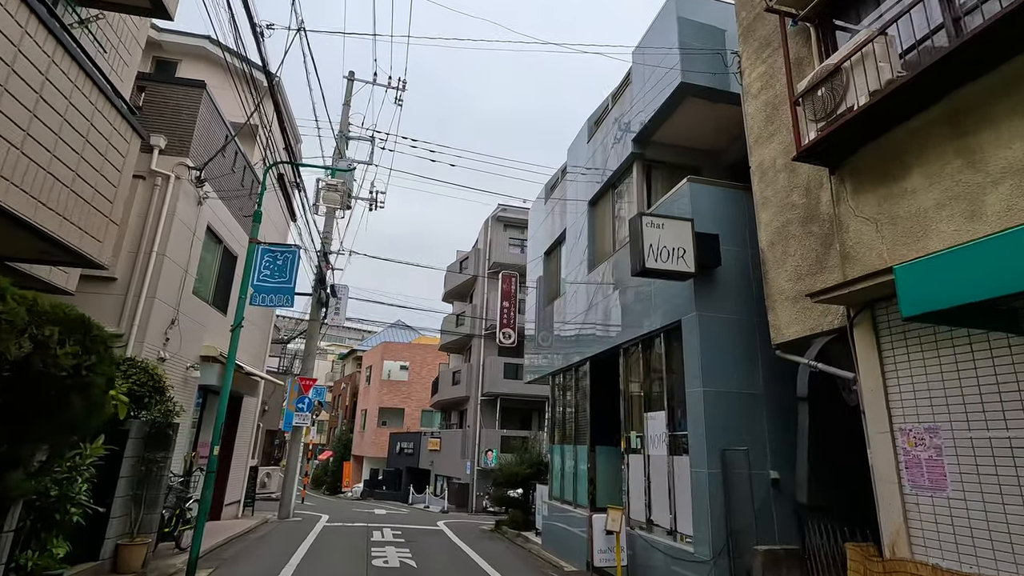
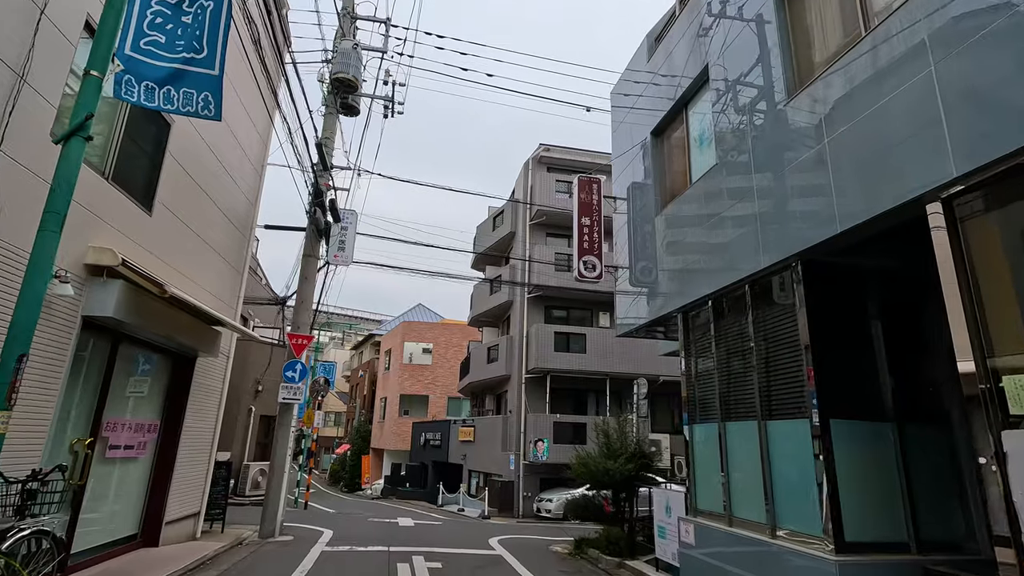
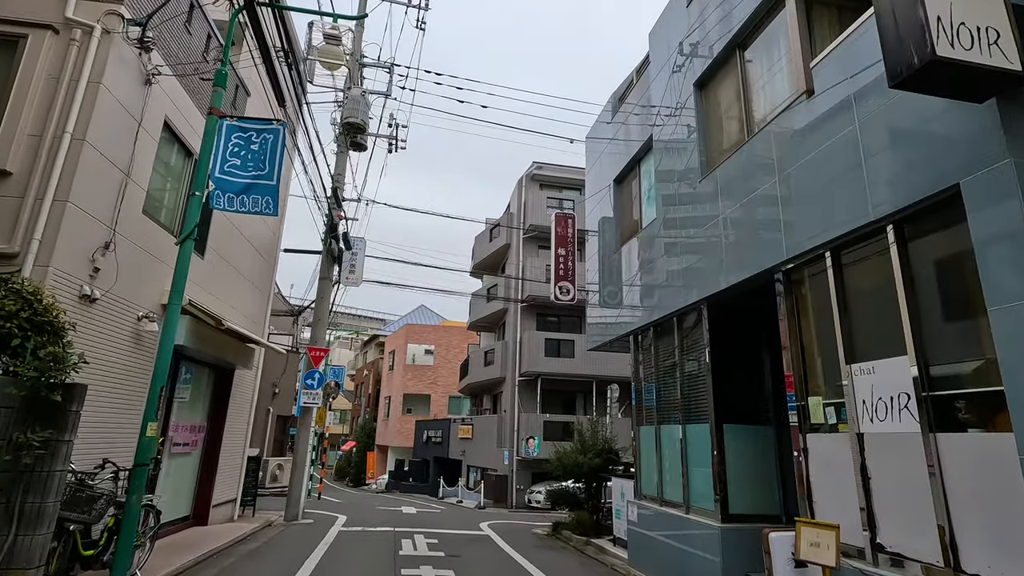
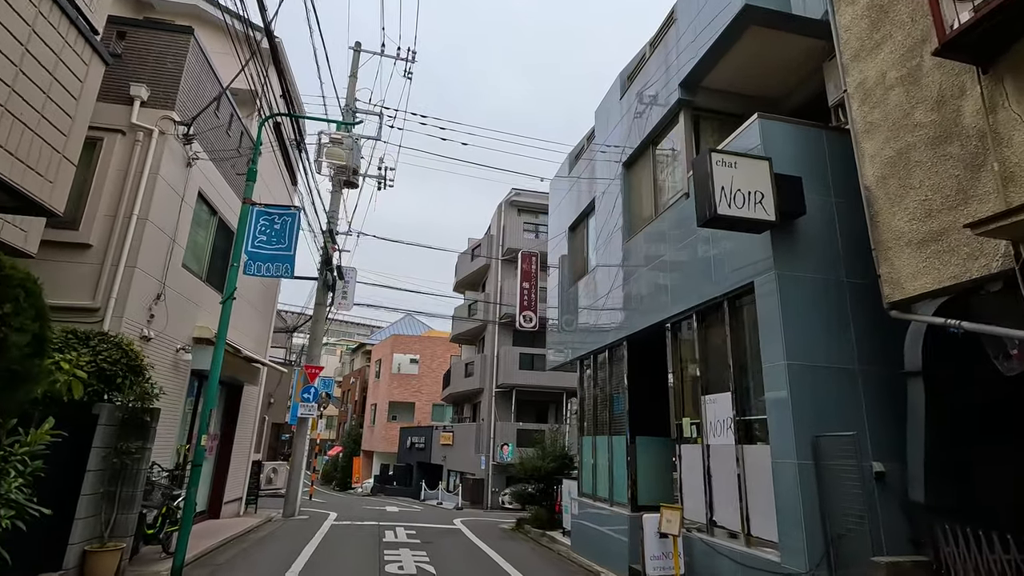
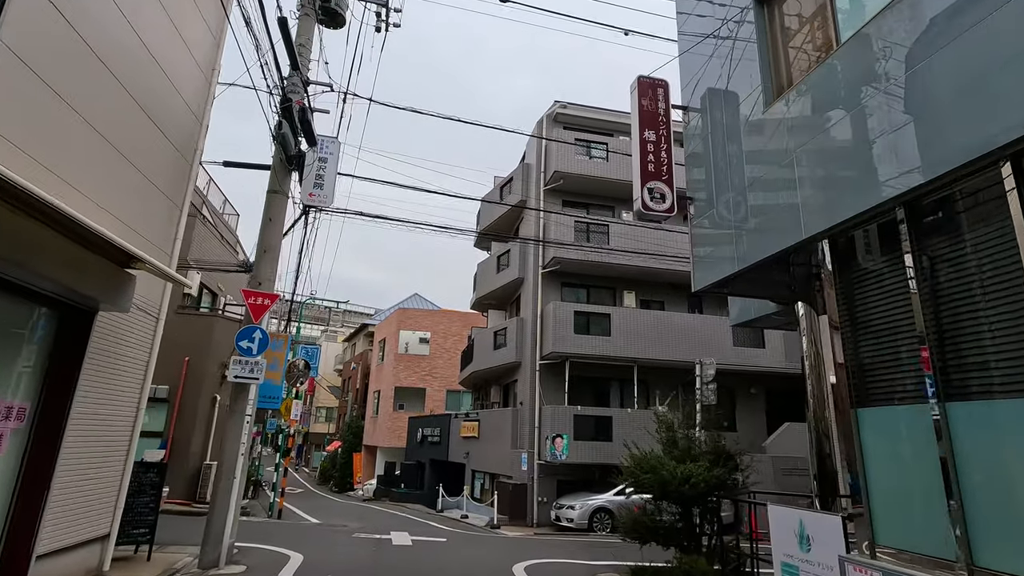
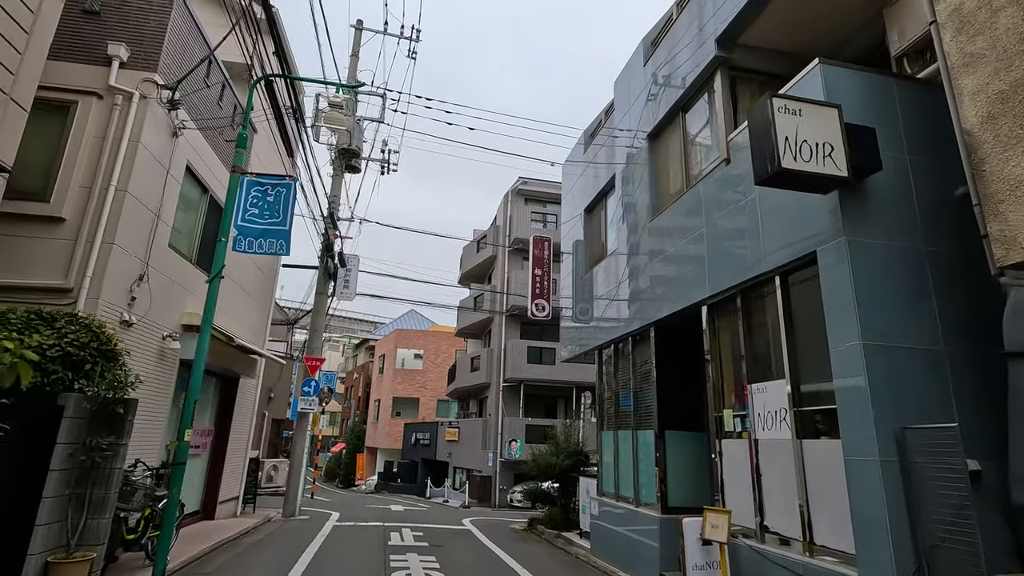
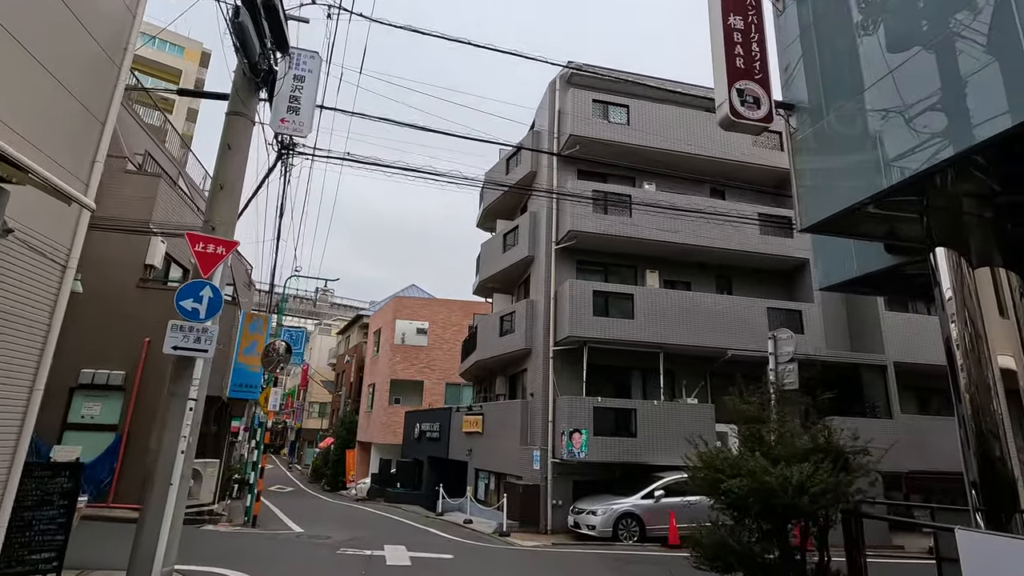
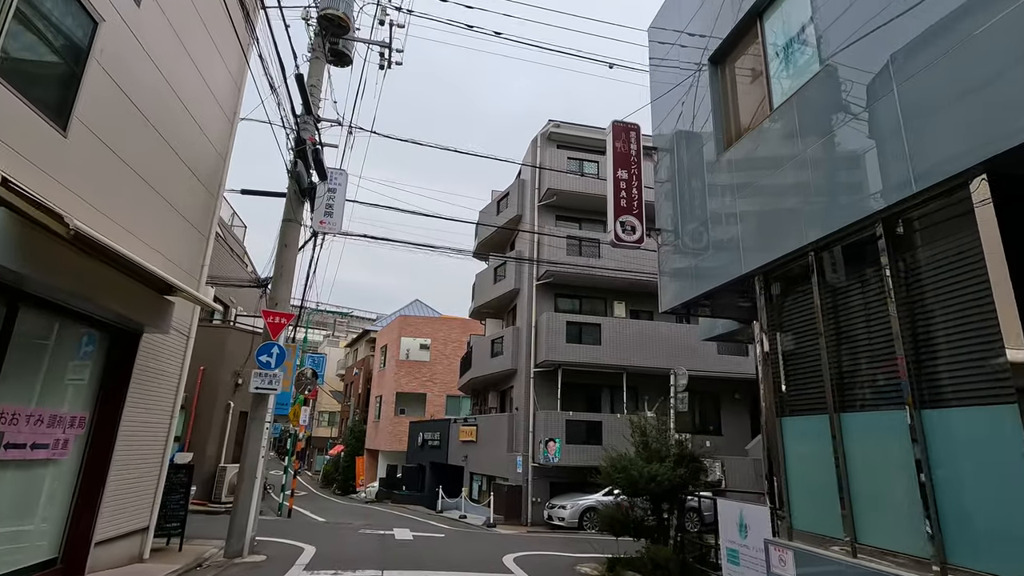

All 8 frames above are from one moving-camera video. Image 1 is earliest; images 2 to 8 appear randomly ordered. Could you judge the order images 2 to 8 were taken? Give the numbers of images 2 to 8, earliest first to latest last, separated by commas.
4, 6, 3, 2, 8, 5, 7
